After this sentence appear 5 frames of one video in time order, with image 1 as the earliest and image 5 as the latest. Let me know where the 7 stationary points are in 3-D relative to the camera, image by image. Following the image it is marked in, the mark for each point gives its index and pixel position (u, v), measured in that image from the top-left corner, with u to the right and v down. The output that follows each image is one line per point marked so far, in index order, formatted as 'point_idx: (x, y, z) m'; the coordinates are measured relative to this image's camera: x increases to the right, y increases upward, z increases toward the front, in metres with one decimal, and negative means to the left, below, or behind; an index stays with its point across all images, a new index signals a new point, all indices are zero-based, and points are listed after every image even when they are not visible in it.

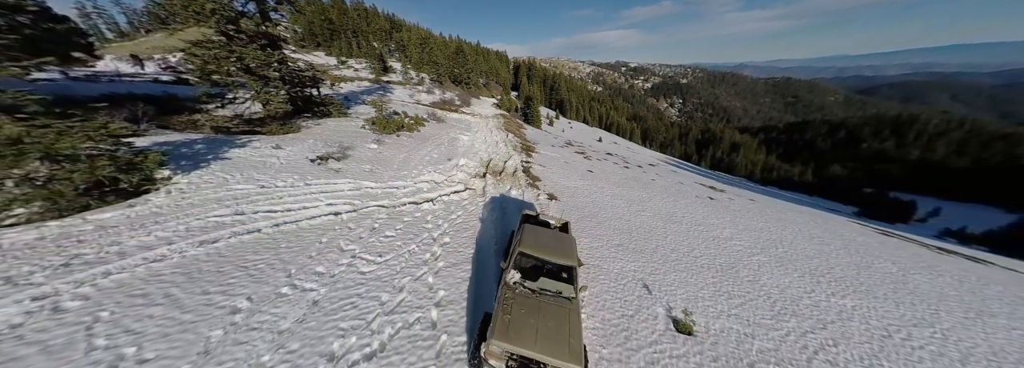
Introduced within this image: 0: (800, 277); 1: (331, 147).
0: (+16.6, -5.2, +13.5) m
1: (-12.5, +2.6, +16.4) m
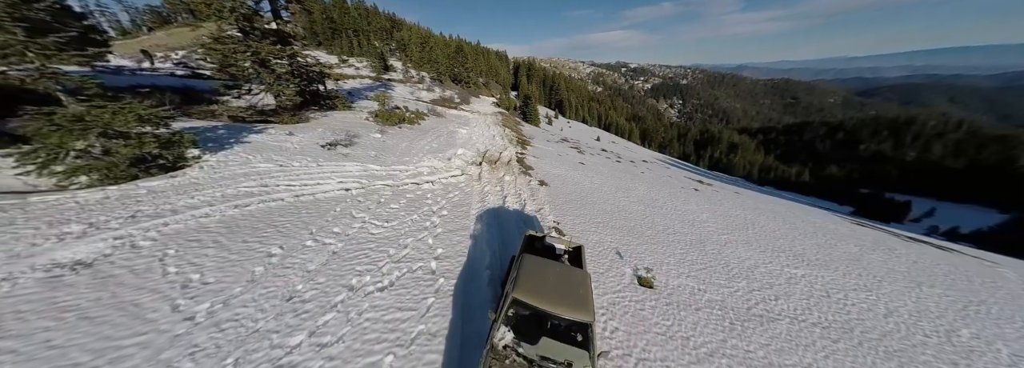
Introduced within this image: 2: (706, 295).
0: (+16.0, -4.3, +15.0) m
1: (-13.0, +3.7, +17.8) m
2: (+8.4, -4.7, +10.2) m
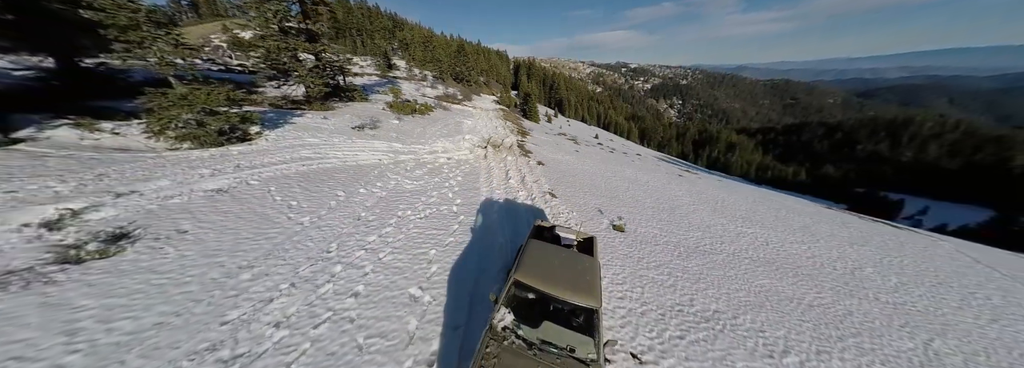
0: (+16.1, -2.5, +17.8) m
1: (-12.9, +5.6, +20.6) m
2: (+8.5, -2.9, +13.0) m
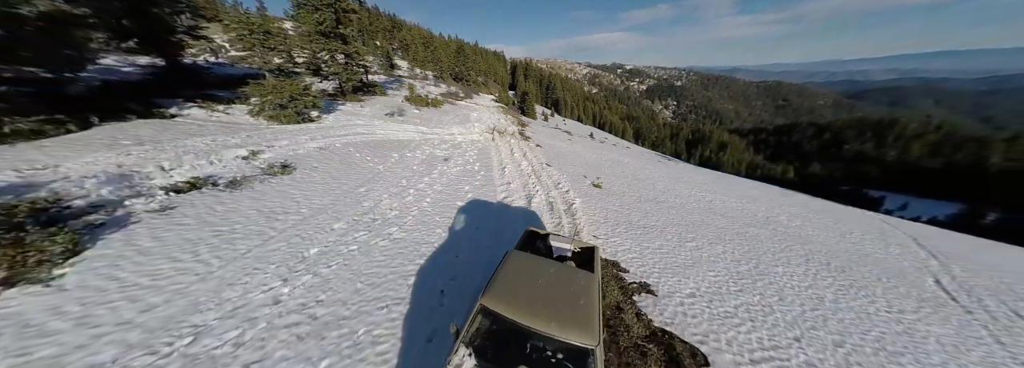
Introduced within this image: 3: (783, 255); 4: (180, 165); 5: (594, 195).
0: (+16.4, -0.3, +22.4) m
1: (-12.7, +7.8, +24.8) m
2: (+8.9, -0.7, +17.5) m
3: (+13.6, -3.5, +11.8) m
4: (-12.3, +0.7, +8.9) m
5: (+5.3, -0.7, +15.5) m
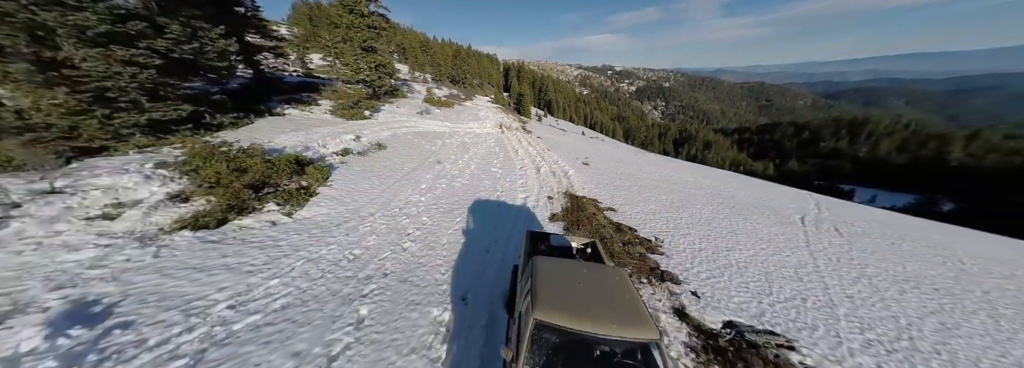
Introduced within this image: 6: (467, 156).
0: (+17.2, +1.8, +28.6) m
1: (-12.0, +9.4, +30.3) m
2: (+9.8, +1.4, +23.5) m
3: (+14.7, -1.4, +17.9) m
4: (-11.2, +2.5, +14.3) m
5: (+6.3, +1.2, +21.4) m
6: (-3.6, +2.2, +18.7) m
